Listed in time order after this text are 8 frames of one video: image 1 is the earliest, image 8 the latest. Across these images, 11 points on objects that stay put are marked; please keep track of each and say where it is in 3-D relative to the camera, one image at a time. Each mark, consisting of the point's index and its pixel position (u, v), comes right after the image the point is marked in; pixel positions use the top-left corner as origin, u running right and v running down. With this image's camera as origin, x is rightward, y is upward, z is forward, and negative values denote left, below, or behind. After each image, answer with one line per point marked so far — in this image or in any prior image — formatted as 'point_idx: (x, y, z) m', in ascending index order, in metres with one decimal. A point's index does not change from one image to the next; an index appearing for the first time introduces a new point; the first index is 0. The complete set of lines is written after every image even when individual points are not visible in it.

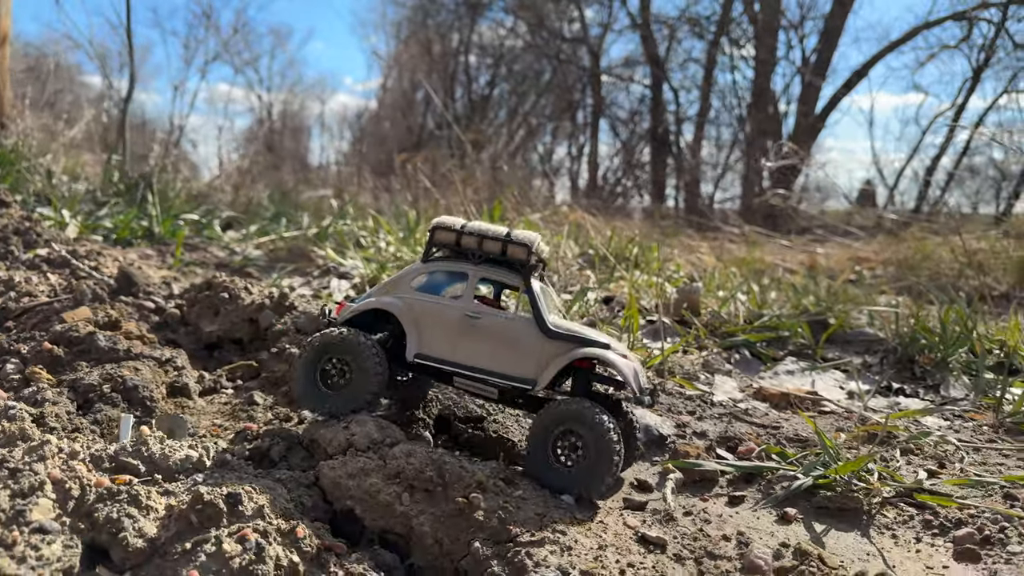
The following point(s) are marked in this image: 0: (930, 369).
0: (+2.2, -0.4, +4.1) m
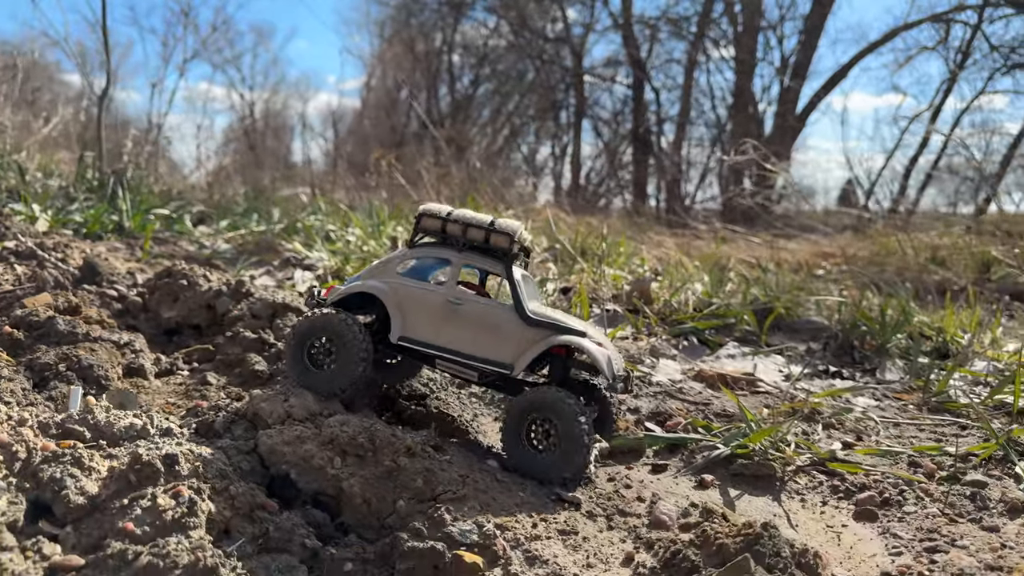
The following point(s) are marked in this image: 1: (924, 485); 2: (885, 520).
0: (+2.0, -0.4, +4.3) m
1: (+1.3, -0.6, +2.3) m
2: (+1.1, -0.7, +2.2) m
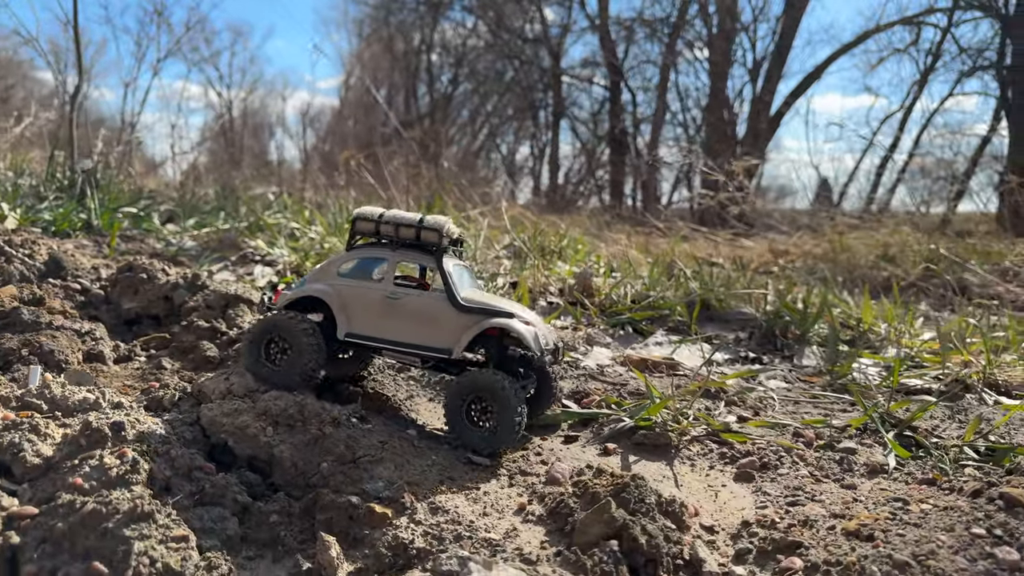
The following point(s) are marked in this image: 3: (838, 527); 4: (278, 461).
0: (+1.7, -0.3, +4.6) m
1: (+1.0, -0.6, +2.6) m
2: (+0.8, -0.6, +2.5) m
3: (+0.9, -0.6, +2.1) m
4: (-0.7, -0.5, +2.2) m
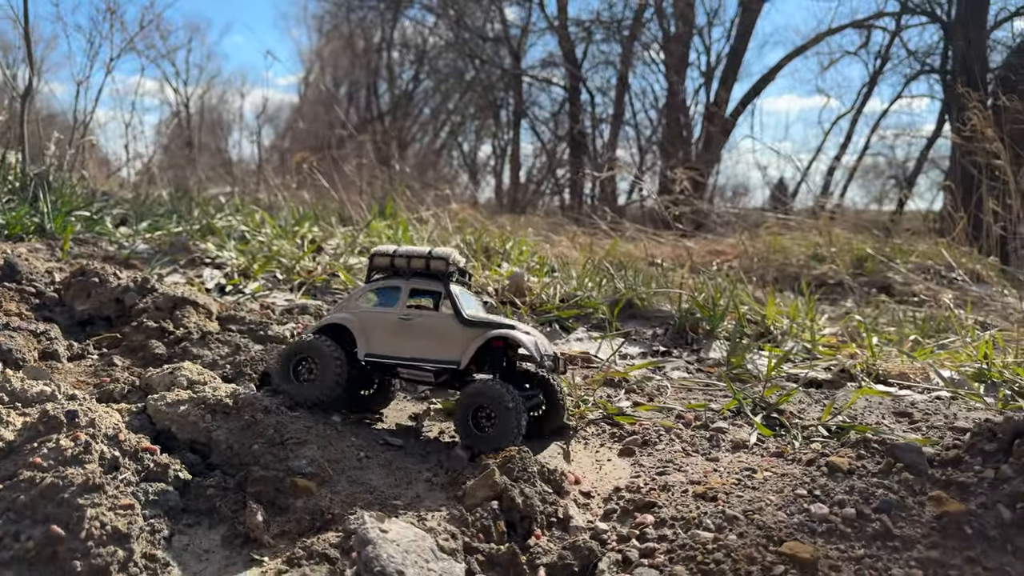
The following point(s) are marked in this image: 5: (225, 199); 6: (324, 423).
0: (+1.3, -0.3, +5.0) m
1: (+0.7, -0.6, +3.0) m
2: (+0.5, -0.6, +2.9) m
3: (+0.6, -0.7, +2.5) m
4: (-1.0, -0.5, +2.5) m
5: (-3.2, +1.0, +8.3) m
6: (-0.7, -0.5, +2.7) m
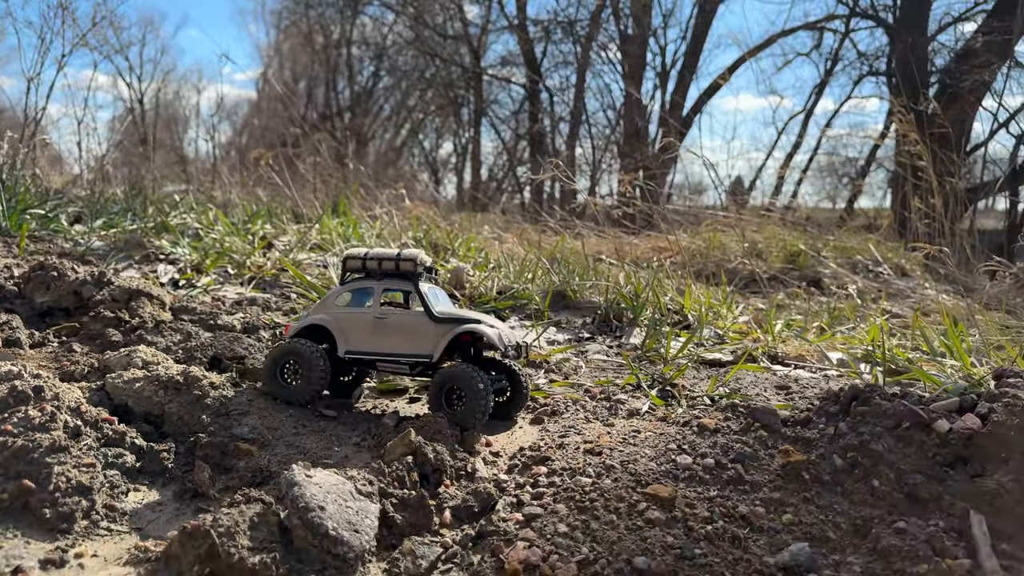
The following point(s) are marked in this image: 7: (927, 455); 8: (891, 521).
0: (+0.8, -0.3, +5.5) m
1: (+0.3, -0.5, +3.5) m
2: (+0.1, -0.6, +3.3) m
3: (+0.3, -0.6, +2.9) m
4: (-1.3, -0.5, +2.9) m
5: (-3.8, +1.0, +8.5) m
6: (-1.0, -0.5, +3.1) m
7: (+1.4, -0.6, +2.6) m
8: (+1.2, -0.8, +2.4) m
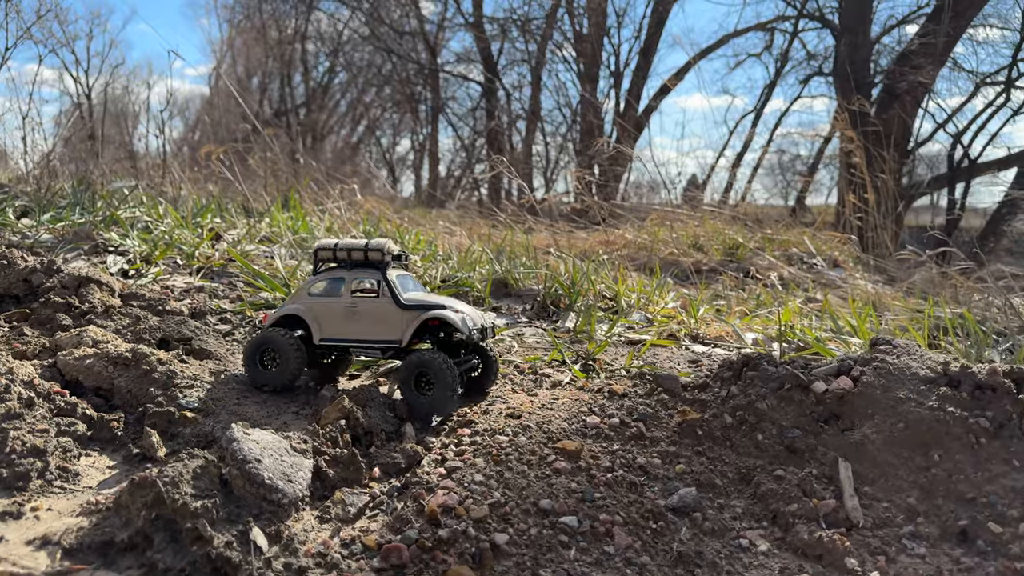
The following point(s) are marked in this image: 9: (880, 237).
0: (+0.4, -0.2, +5.8) m
1: (0.0, -0.4, +3.8) m
2: (-0.2, -0.5, +3.5) m
3: (0.0, -0.5, +3.2) m
4: (-1.6, -0.4, +3.1) m
5: (-4.4, +1.1, +8.6) m
6: (-1.3, -0.4, +3.3) m
7: (+1.2, -0.5, +3.0) m
8: (+1.0, -0.7, +2.8) m
9: (+4.7, +0.6, +9.5) m
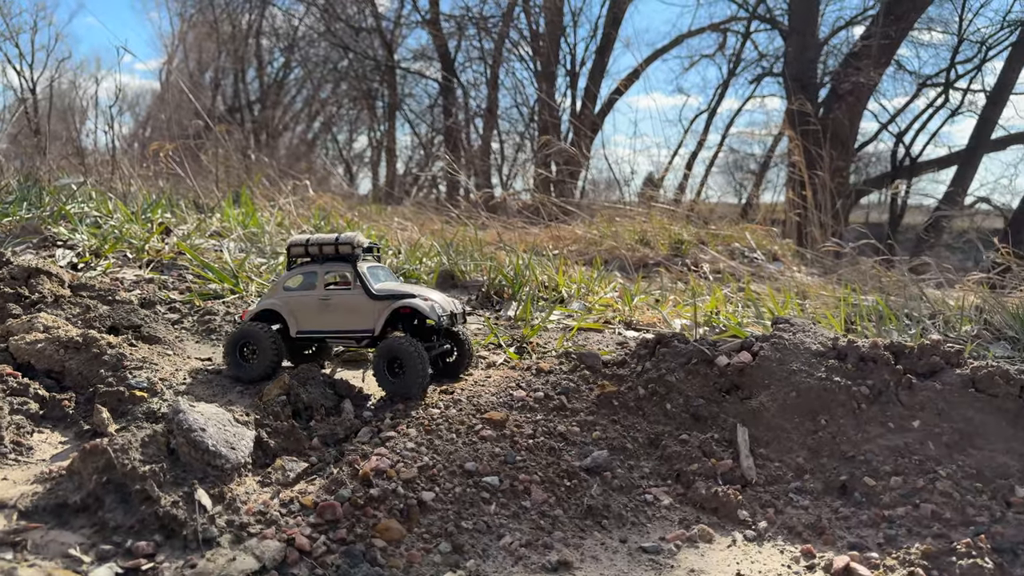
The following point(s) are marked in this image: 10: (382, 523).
0: (-0.1, -0.1, +6.0) m
1: (-0.3, -0.4, +4.0) m
2: (-0.5, -0.4, +3.8) m
3: (-0.3, -0.5, +3.4) m
4: (-1.9, -0.4, +3.2) m
5: (-5.0, +1.1, +8.6) m
6: (-1.6, -0.3, +3.5) m
7: (+0.9, -0.4, +3.3) m
8: (+0.7, -0.6, +3.1) m
9: (+4.0, +0.7, +10.0) m
10: (-0.4, -0.8, +2.4) m
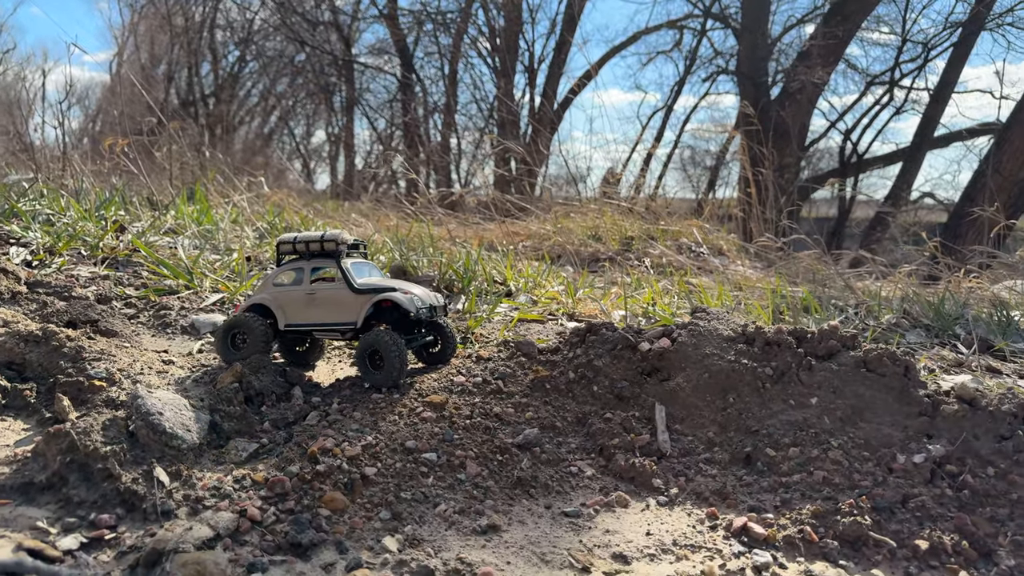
0: (-0.5, 0.0, +6.3) m
1: (-0.7, -0.3, +4.2) m
2: (-0.8, -0.4, +4.0) m
3: (-0.6, -0.4, +3.7) m
4: (-2.2, -0.3, +3.4) m
5: (-5.5, +1.2, +8.6) m
6: (-1.9, -0.3, +3.7) m
7: (+0.6, -0.4, +3.6) m
8: (+0.4, -0.6, +3.4) m
9: (+3.4, +0.8, +10.5) m
10: (-0.7, -0.7, +2.7) m
